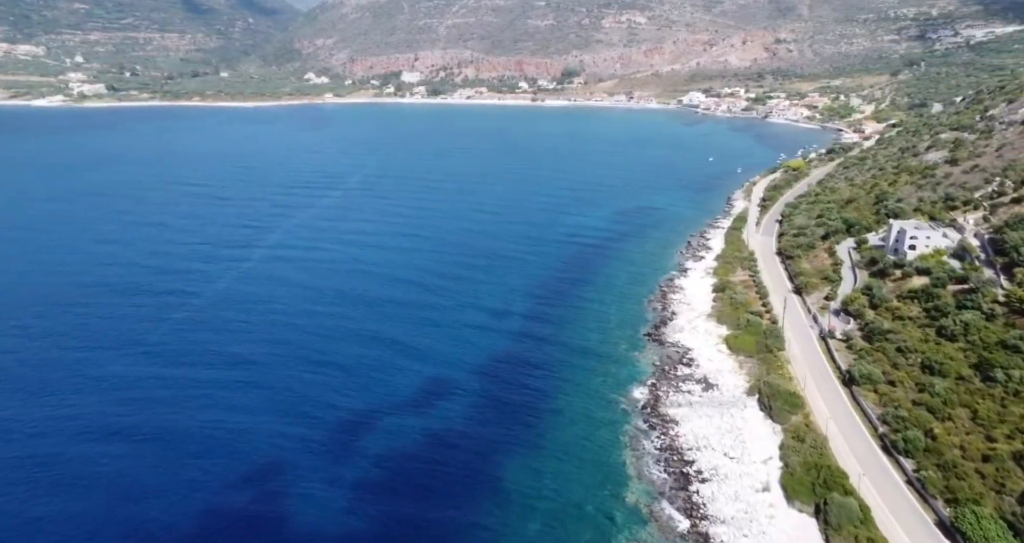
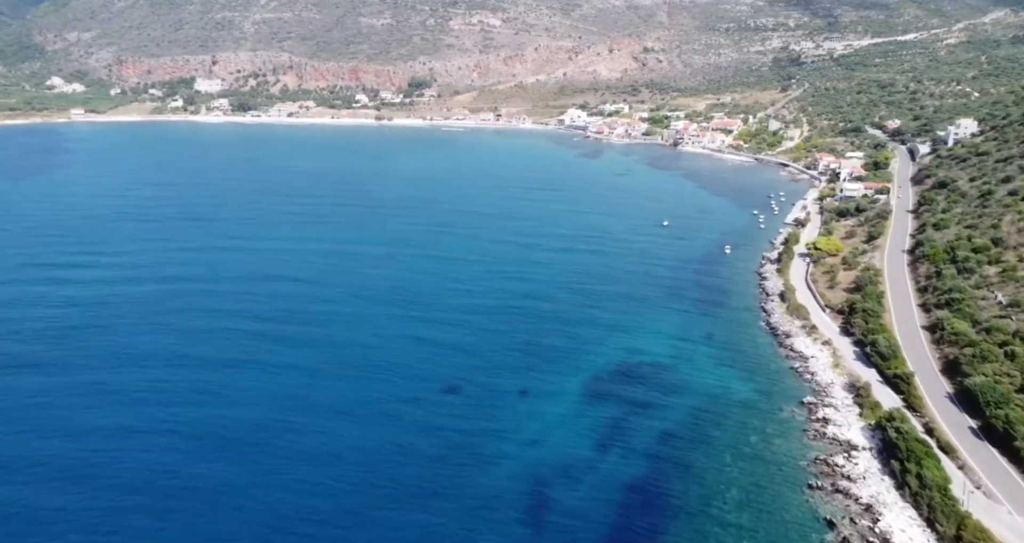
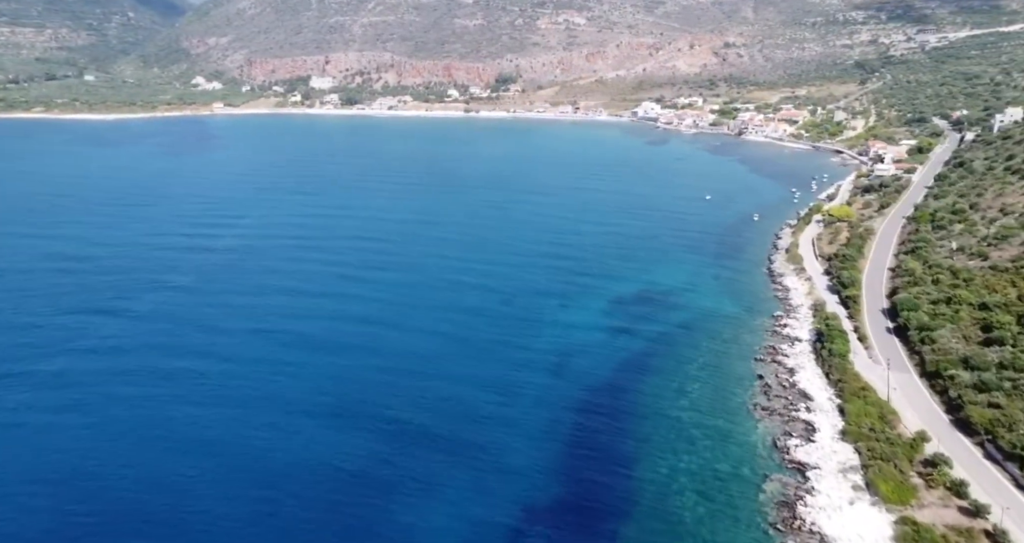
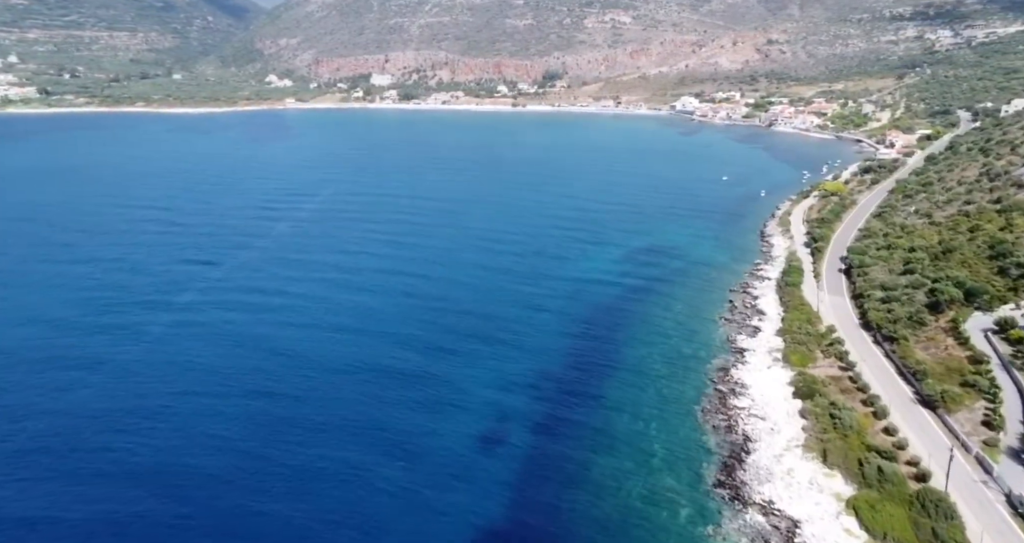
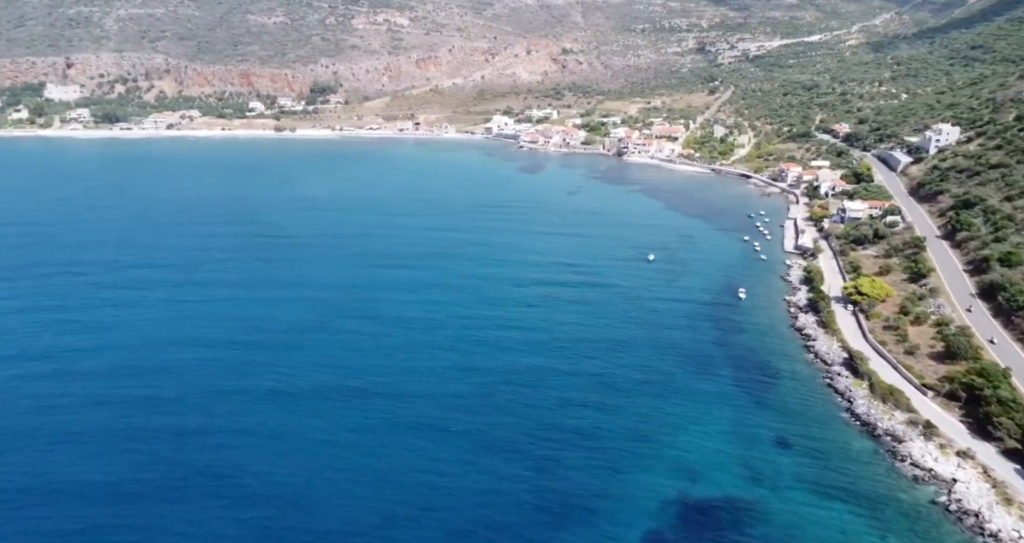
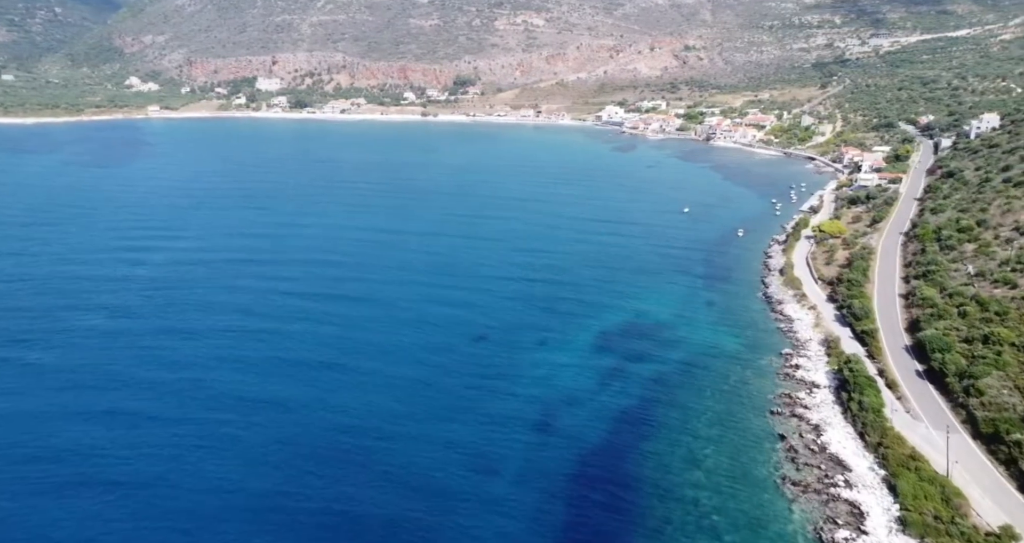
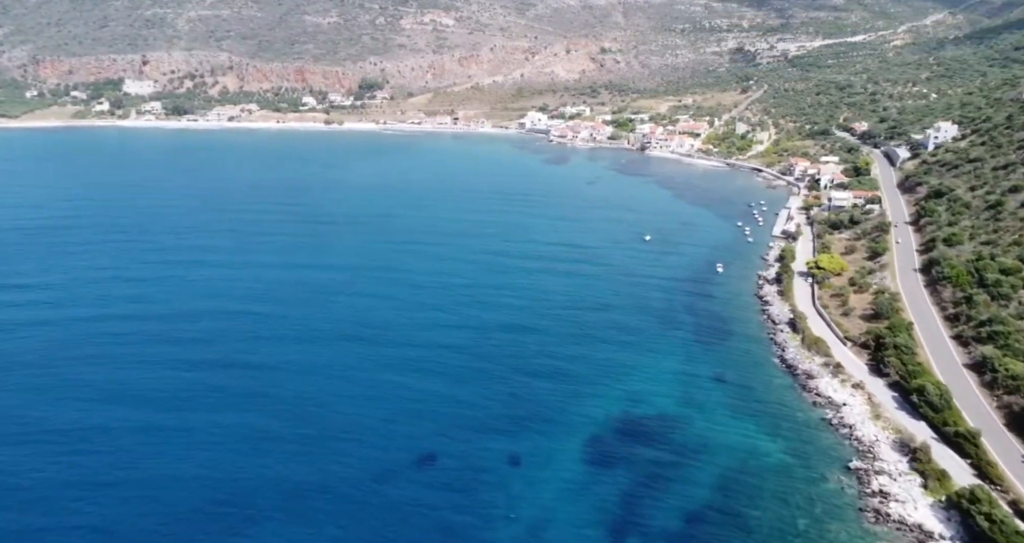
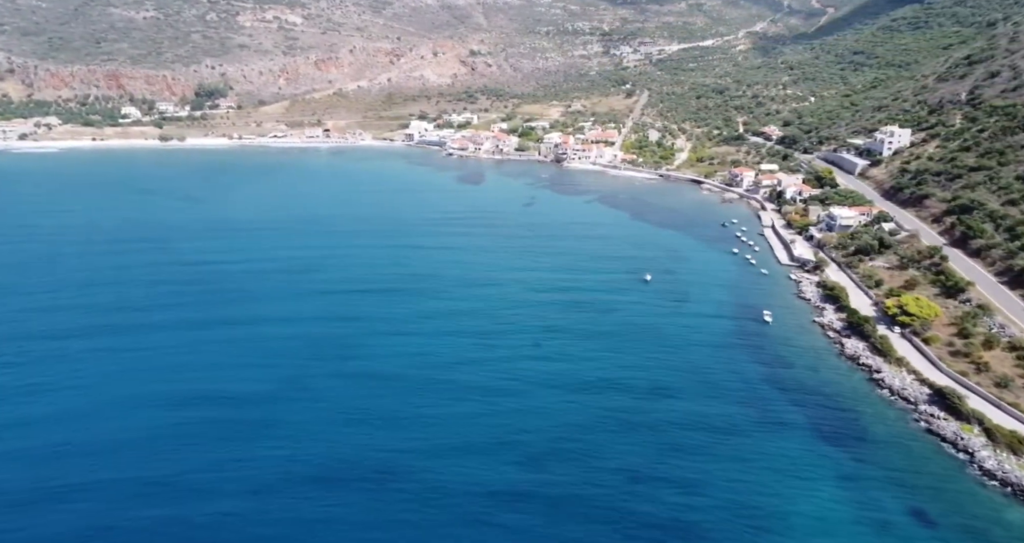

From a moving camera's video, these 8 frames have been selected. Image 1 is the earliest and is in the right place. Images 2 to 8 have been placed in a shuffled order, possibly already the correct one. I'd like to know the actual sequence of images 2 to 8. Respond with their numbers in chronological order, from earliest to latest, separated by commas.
4, 3, 6, 2, 7, 5, 8
